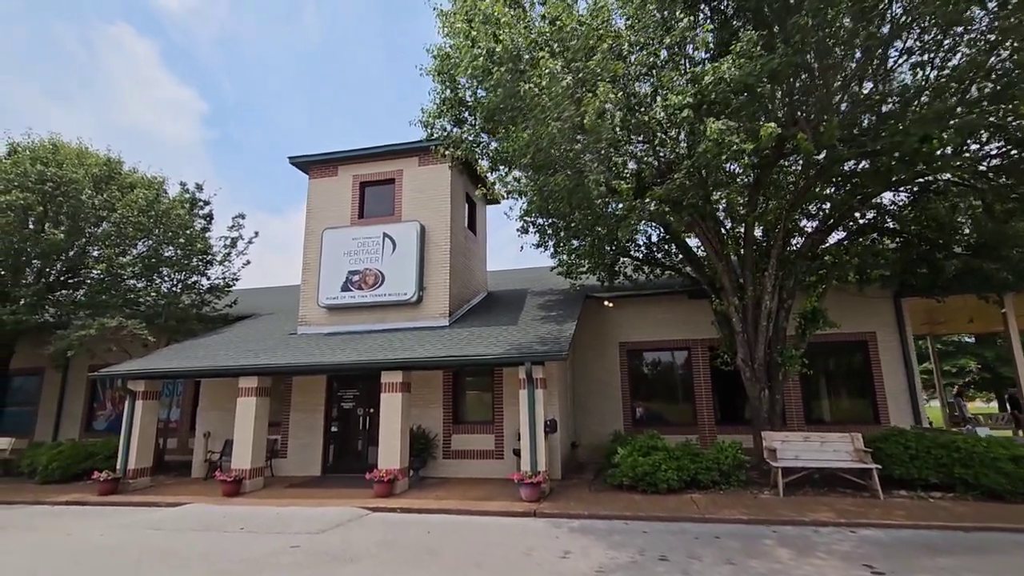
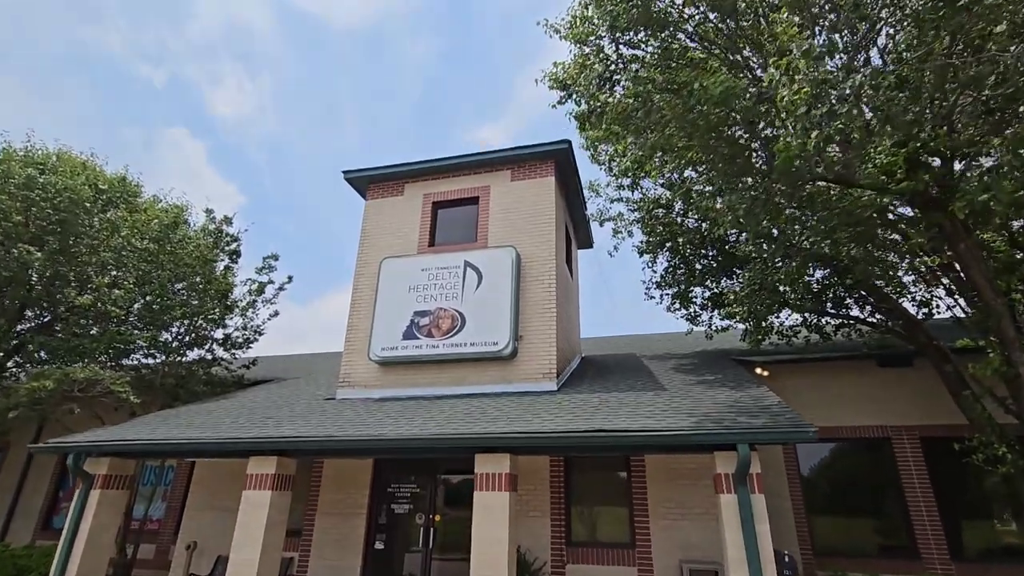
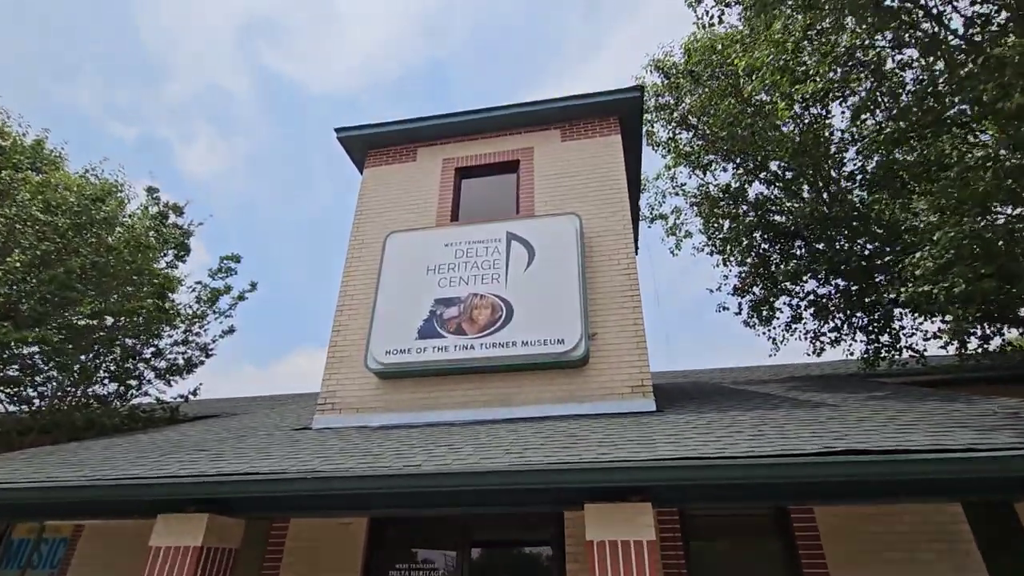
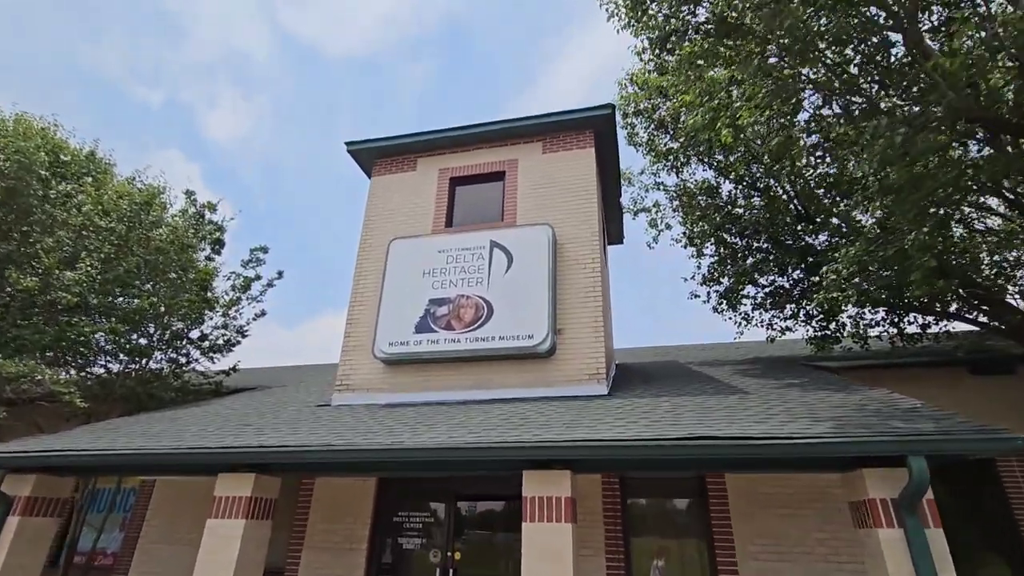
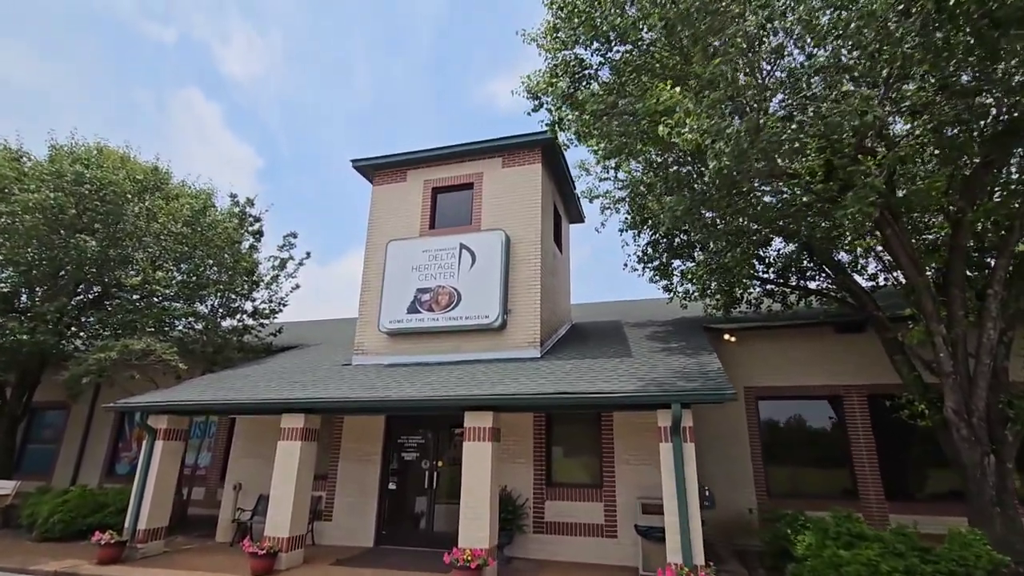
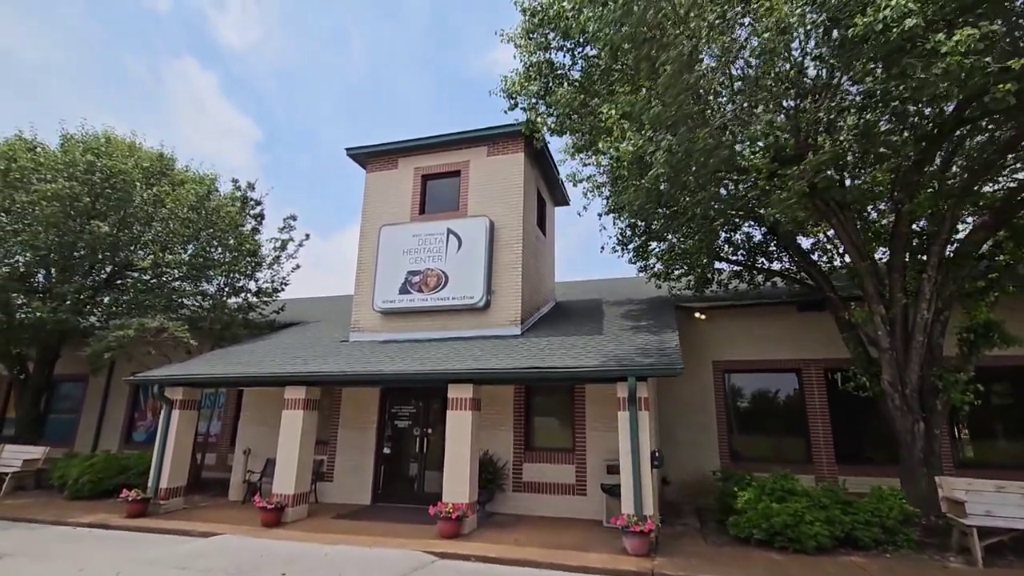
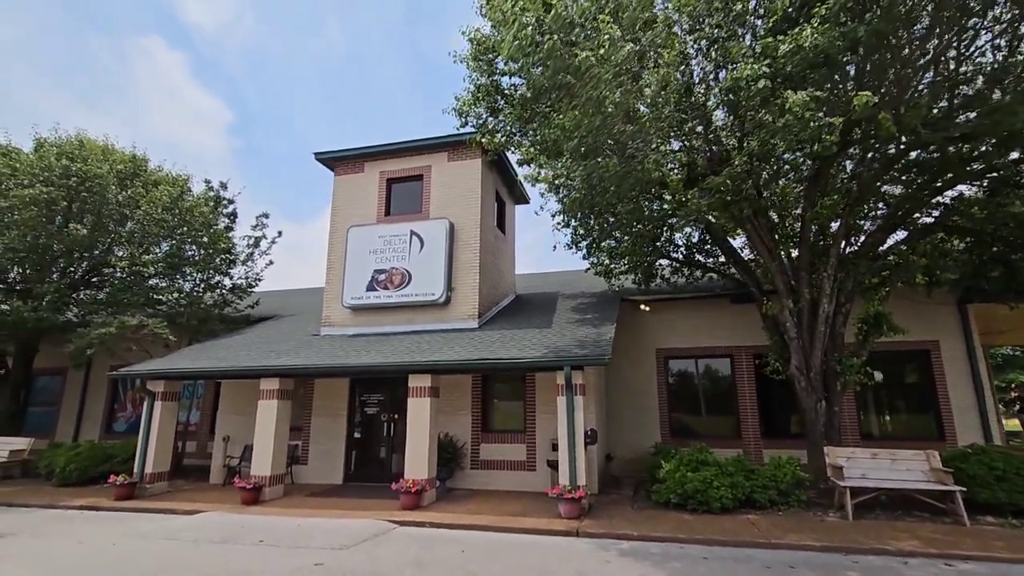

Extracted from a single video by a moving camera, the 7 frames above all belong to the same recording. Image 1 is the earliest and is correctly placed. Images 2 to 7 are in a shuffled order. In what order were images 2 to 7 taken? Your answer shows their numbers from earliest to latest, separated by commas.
7, 6, 5, 2, 4, 3
